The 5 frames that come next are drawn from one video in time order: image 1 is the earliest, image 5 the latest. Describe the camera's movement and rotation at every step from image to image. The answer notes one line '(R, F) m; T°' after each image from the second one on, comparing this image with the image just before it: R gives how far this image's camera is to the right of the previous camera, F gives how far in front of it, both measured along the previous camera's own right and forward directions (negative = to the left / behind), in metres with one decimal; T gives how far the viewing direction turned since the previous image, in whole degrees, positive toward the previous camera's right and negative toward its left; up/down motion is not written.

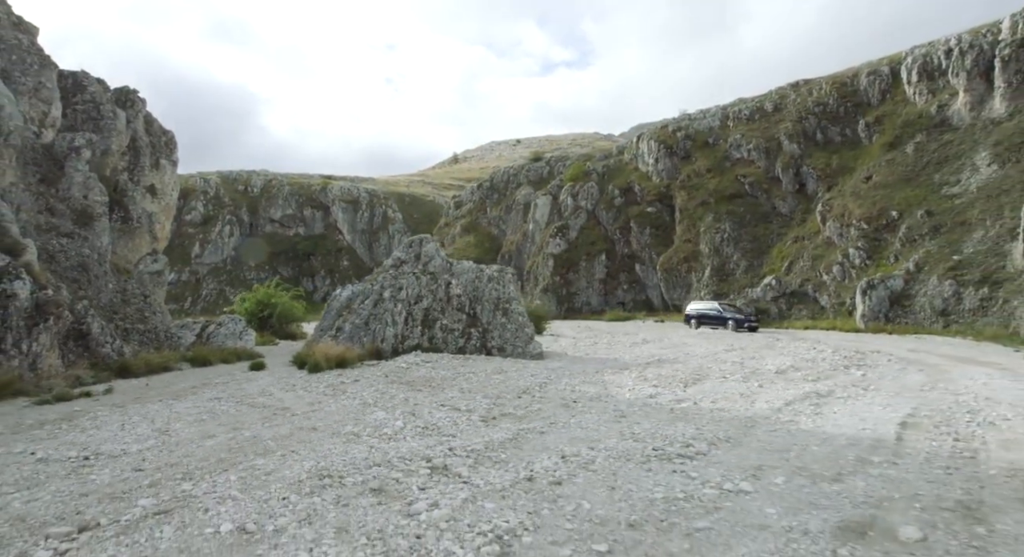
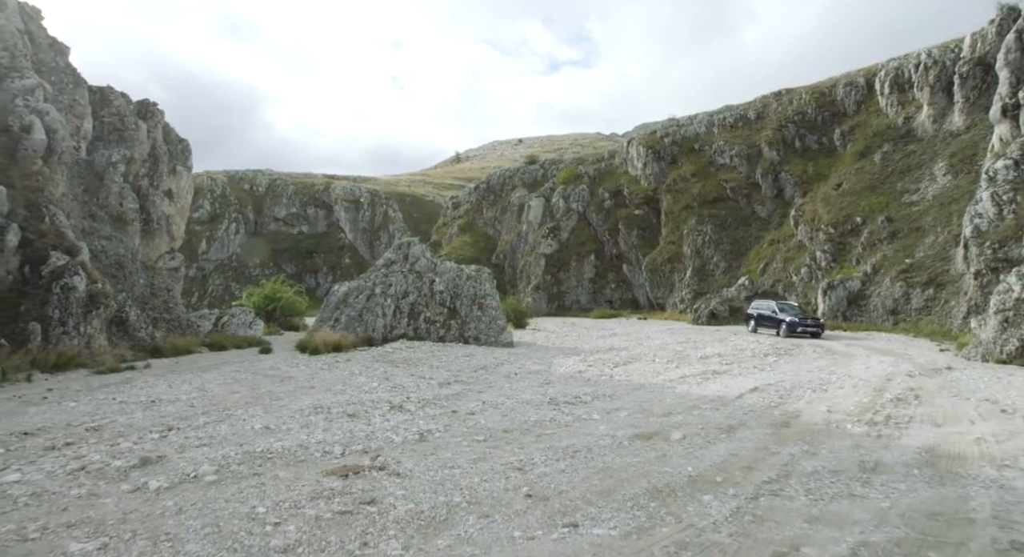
(+1.4, -3.8) m; 0°
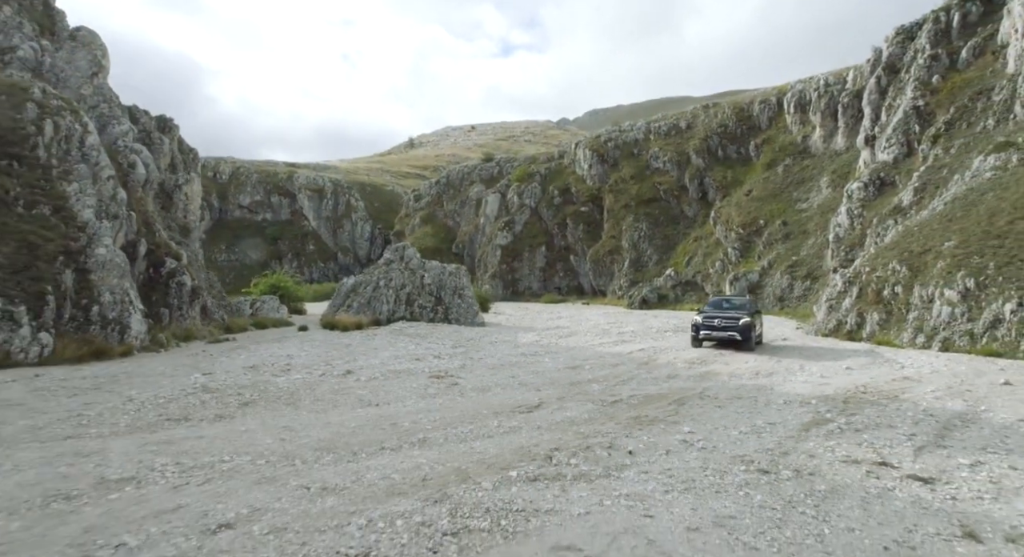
(-1.5, -9.4) m; +5°
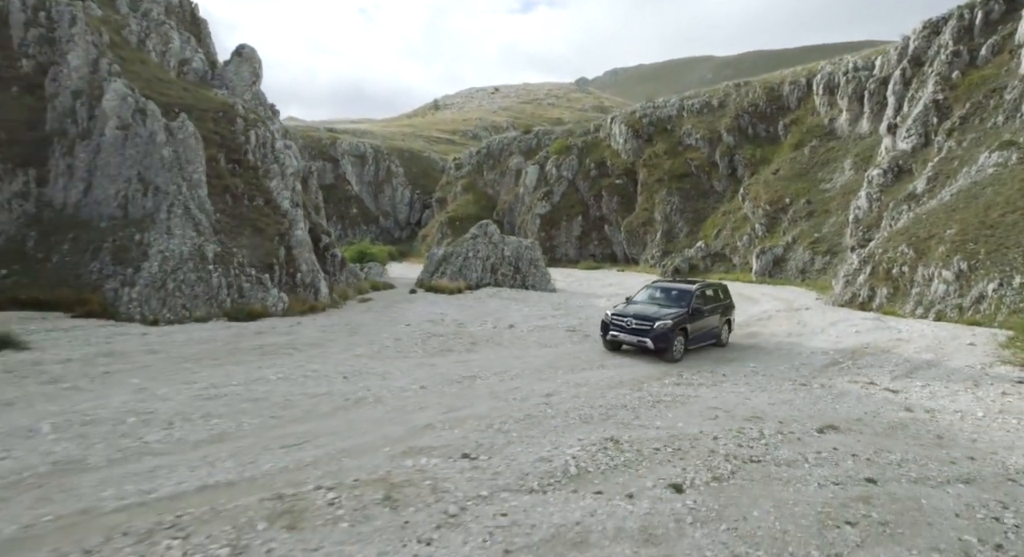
(-4.2, -7.4) m; -1°
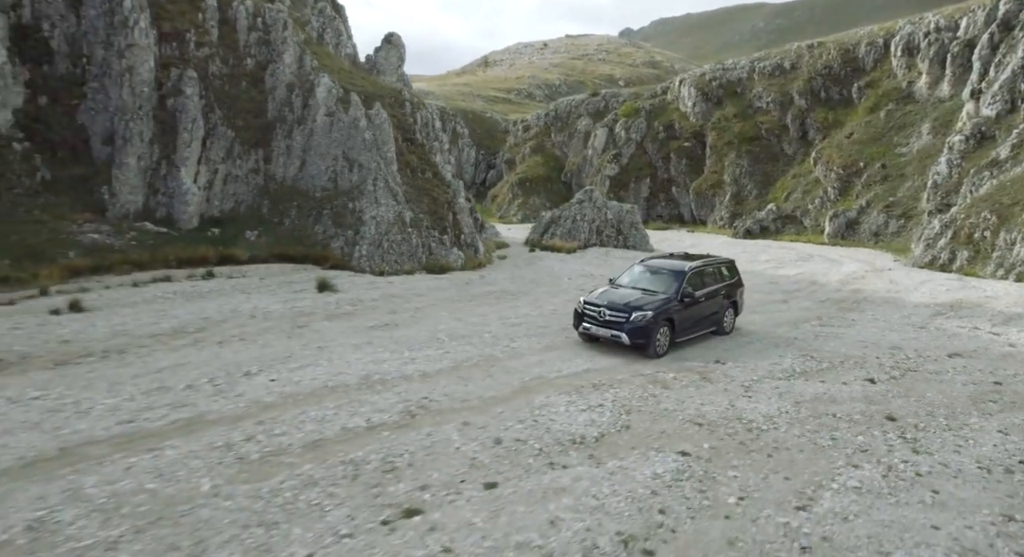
(-5.7, -5.6) m; -4°
